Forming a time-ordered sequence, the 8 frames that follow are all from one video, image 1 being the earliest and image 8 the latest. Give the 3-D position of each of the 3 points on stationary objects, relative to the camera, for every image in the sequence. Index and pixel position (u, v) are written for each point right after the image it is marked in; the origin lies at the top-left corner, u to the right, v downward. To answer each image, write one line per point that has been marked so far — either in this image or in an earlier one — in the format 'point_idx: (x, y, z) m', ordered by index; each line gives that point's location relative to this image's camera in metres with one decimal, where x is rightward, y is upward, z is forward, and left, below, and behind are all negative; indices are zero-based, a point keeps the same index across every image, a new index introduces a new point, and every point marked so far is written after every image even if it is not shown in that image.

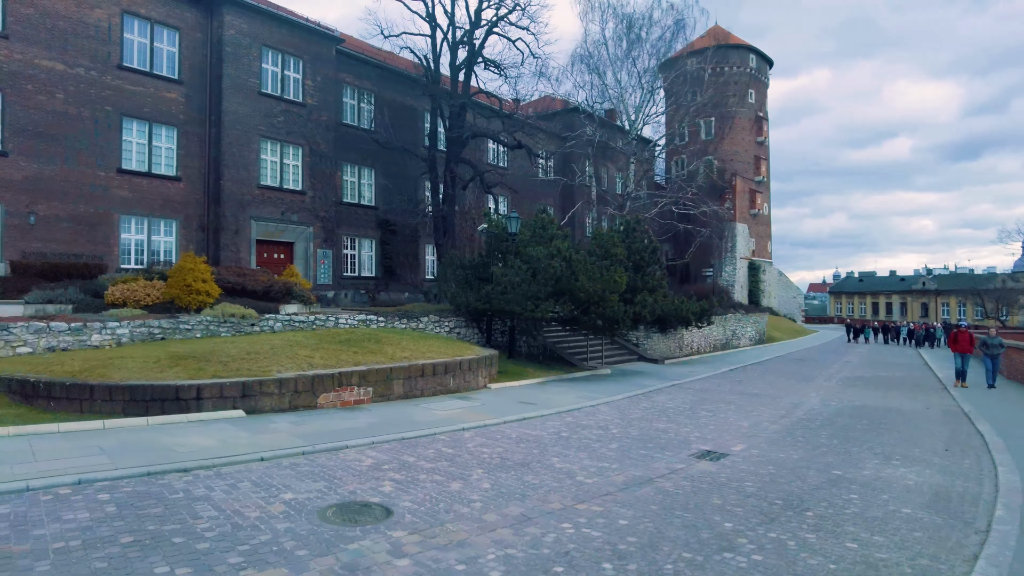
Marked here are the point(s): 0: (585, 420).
0: (+1.4, -2.2, +10.7) m
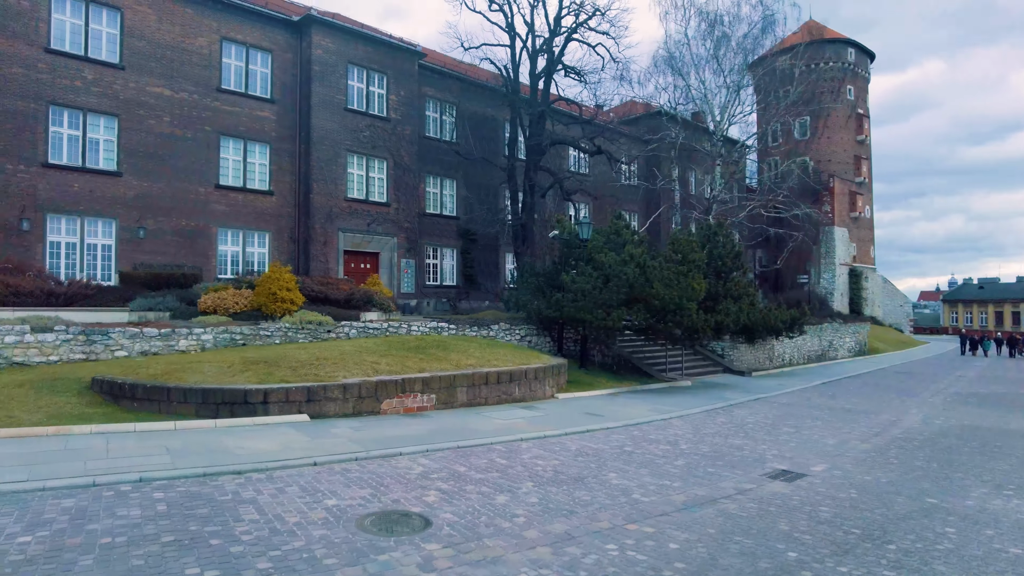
0: (+2.4, -2.3, +10.2) m
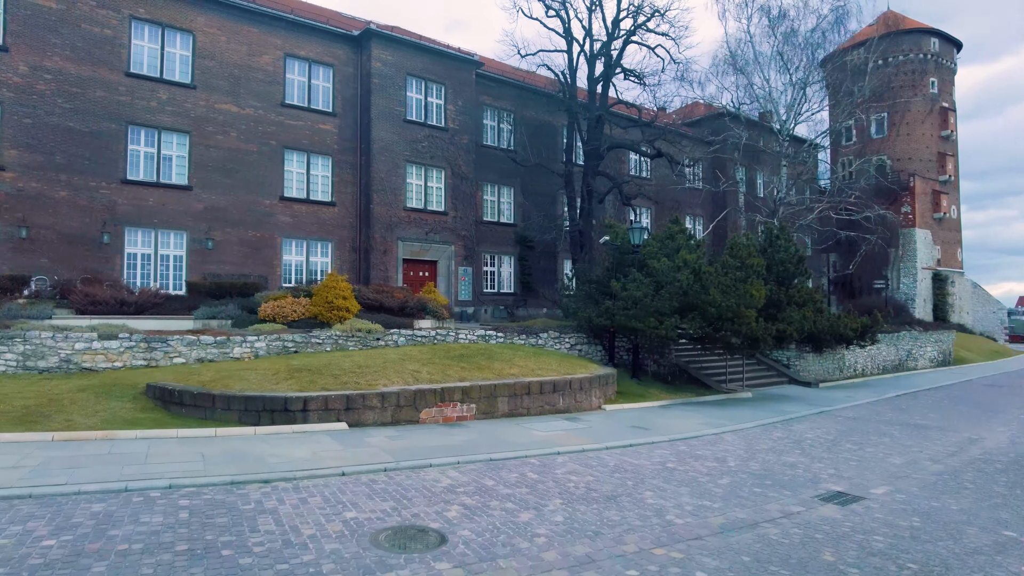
0: (+3.0, -2.4, +9.7) m
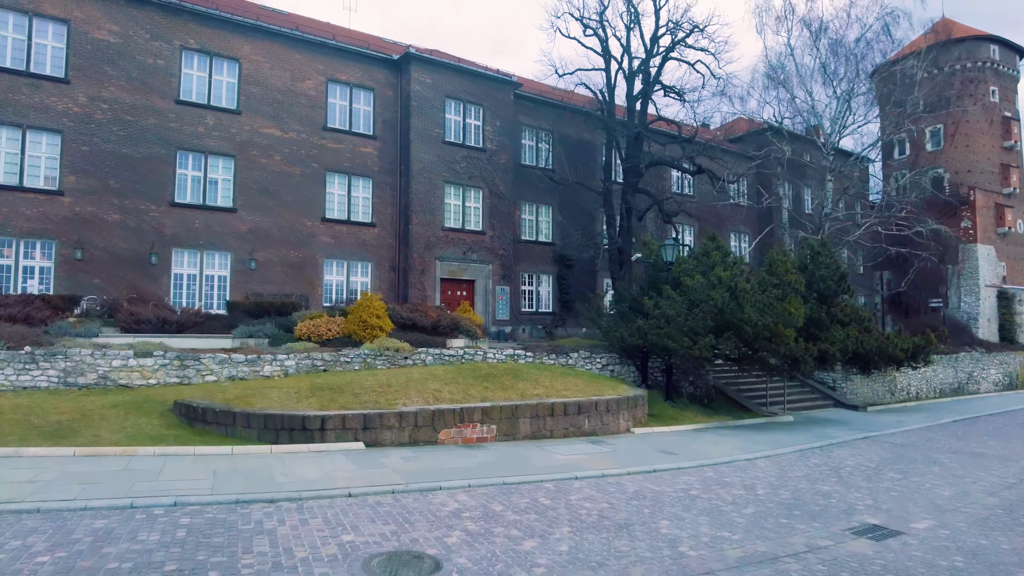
0: (+3.2, -2.6, +9.2) m
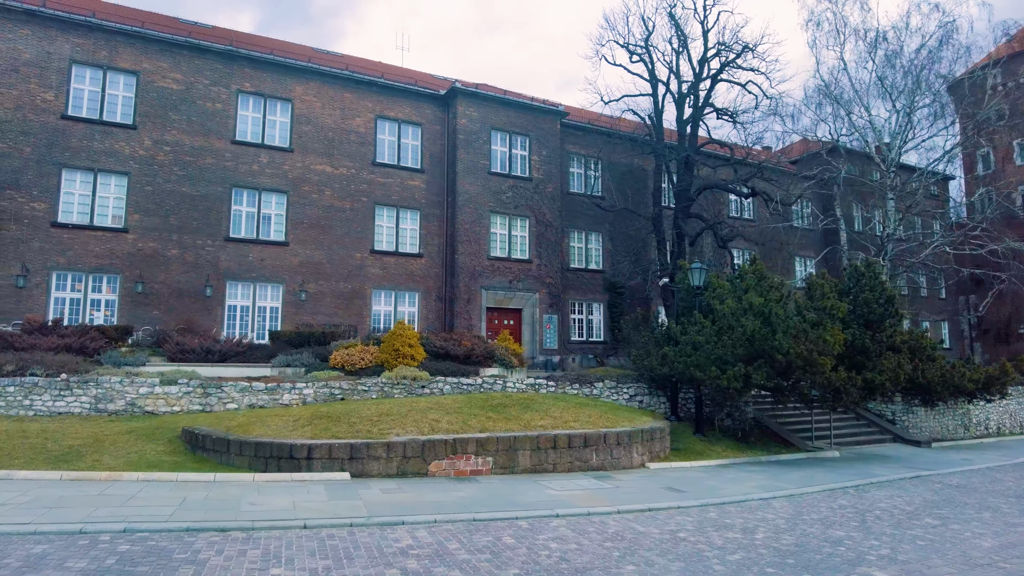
0: (+3.0, -2.9, +8.3) m
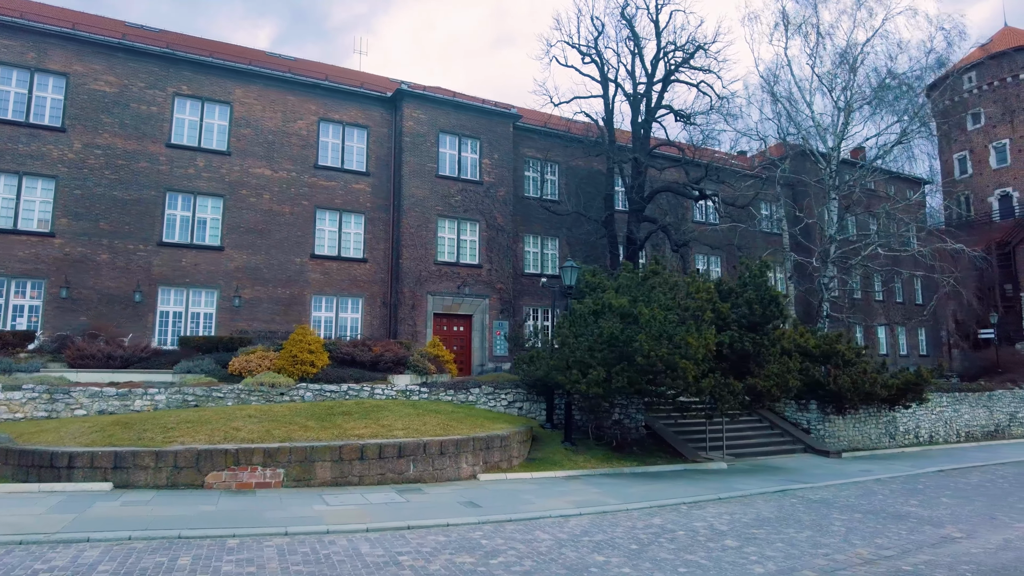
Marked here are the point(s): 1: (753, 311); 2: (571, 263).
0: (+0.1, -2.8, +7.5) m
1: (+4.8, -0.5, +12.7) m
2: (+1.2, +0.5, +13.1) m
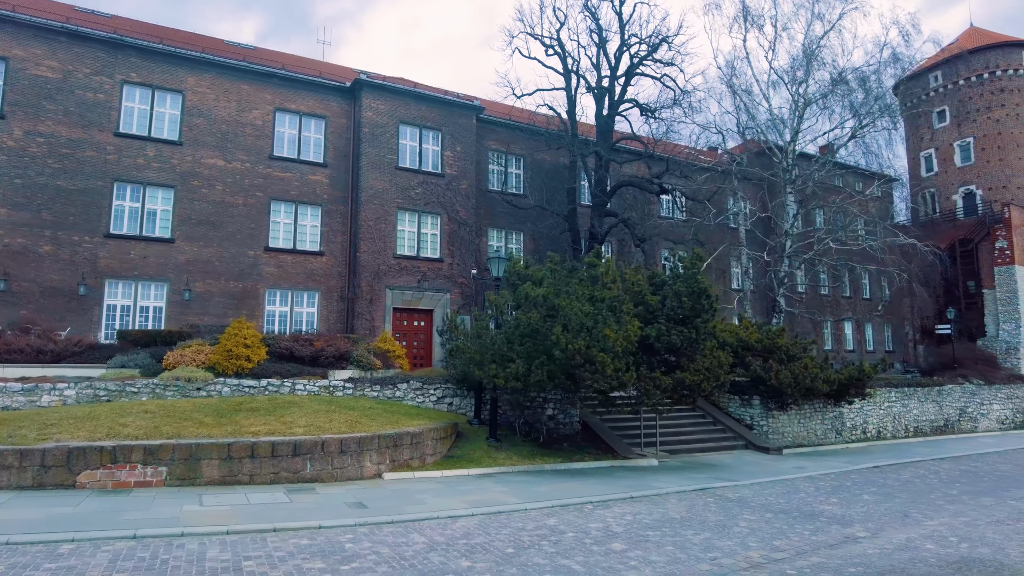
0: (-1.3, -2.7, +7.0) m
1: (+3.3, -0.3, +12.4) m
2: (-0.3, +0.7, +12.7) m
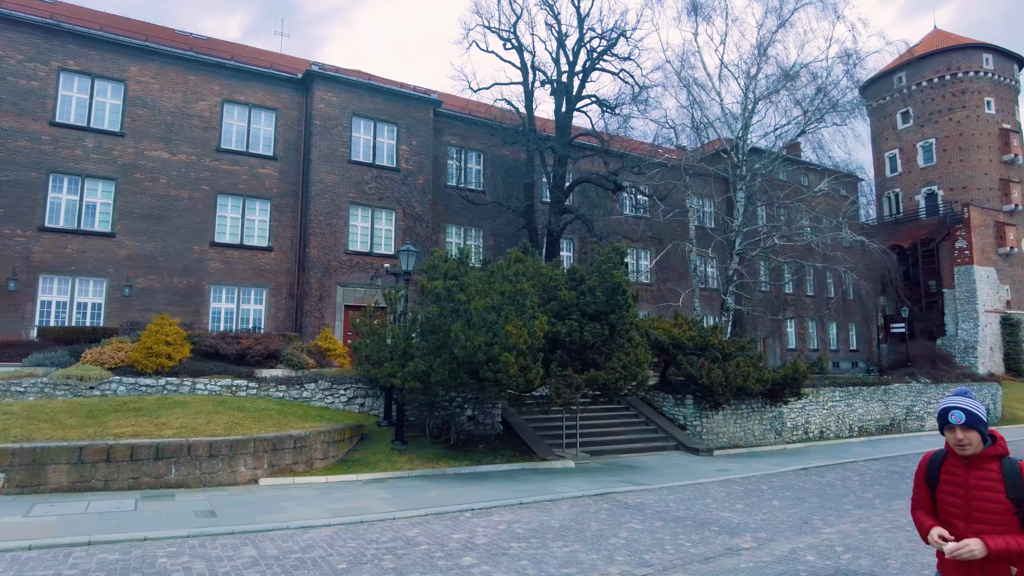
0: (-2.9, -2.6, +6.4) m
1: (+1.6, -0.2, +11.9) m
2: (-2.0, +0.8, +12.1) m
